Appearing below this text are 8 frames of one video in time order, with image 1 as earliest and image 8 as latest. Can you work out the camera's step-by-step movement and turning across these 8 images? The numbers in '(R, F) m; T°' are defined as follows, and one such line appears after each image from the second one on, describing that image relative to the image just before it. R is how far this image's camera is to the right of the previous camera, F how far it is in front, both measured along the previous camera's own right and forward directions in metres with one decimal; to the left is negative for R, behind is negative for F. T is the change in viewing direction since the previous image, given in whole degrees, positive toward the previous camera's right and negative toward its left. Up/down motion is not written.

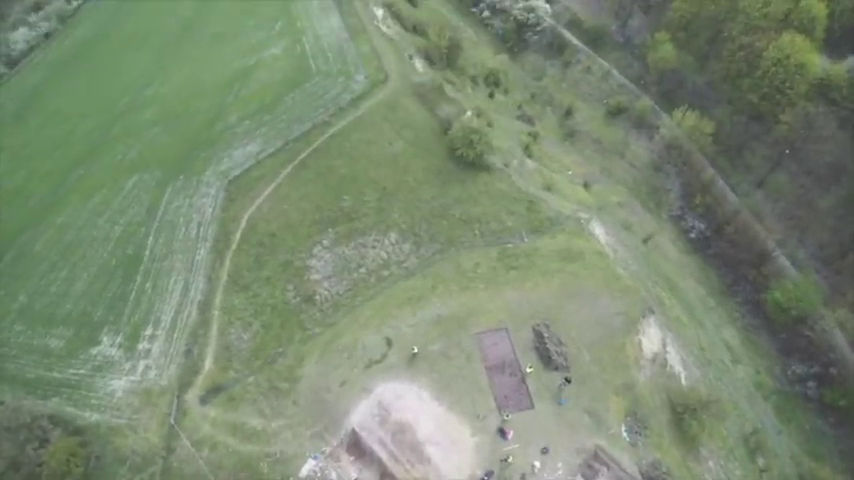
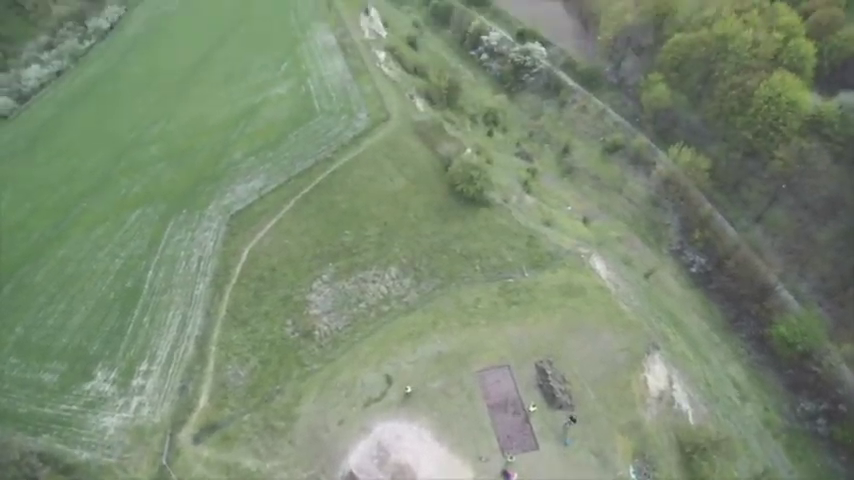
(+0.9, -1.7) m; -1°
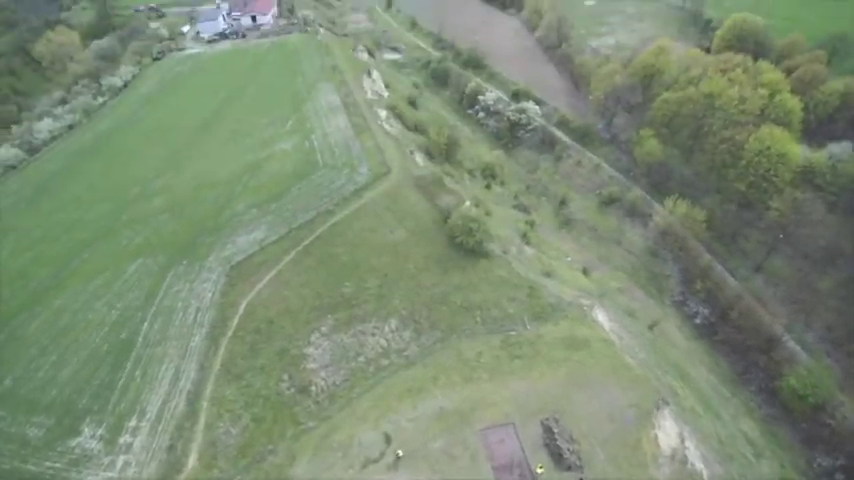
(0.0, +0.4) m; 0°
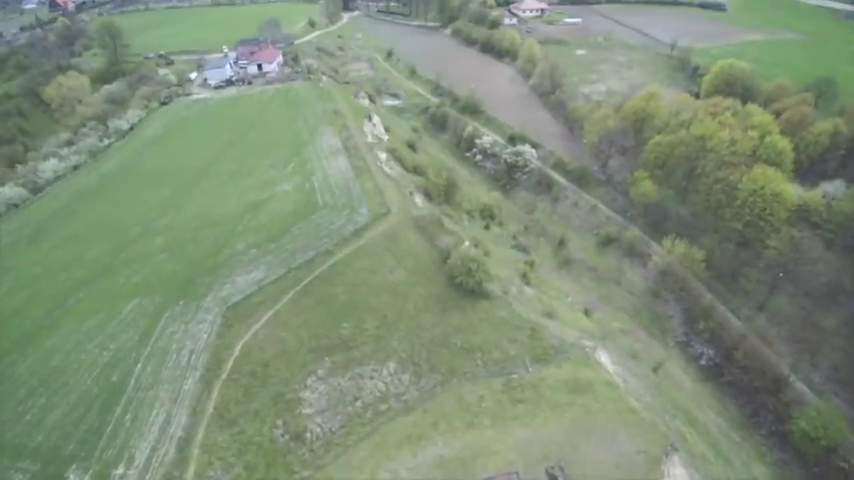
(0.0, +0.4) m; 0°
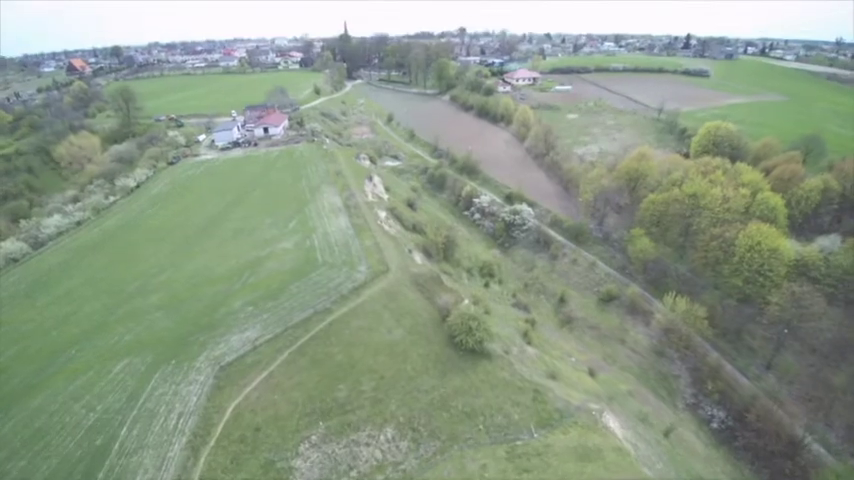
(0.0, +0.7) m; 0°
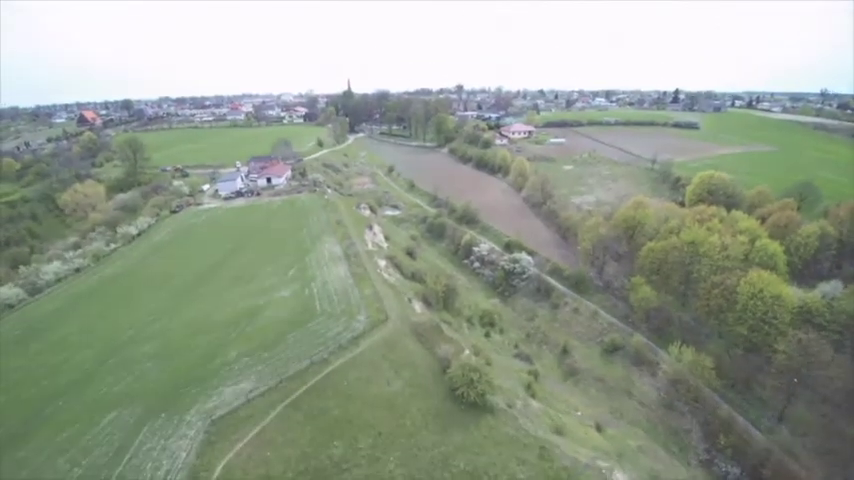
(0.0, +0.8) m; 0°
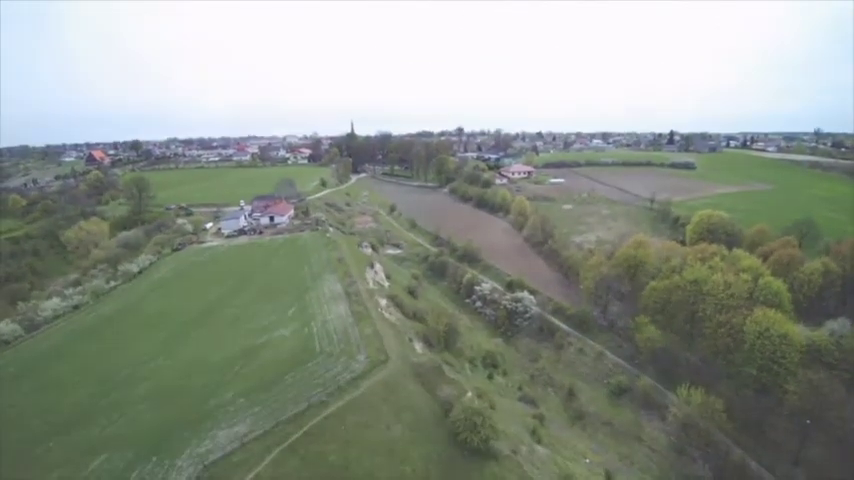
(+0.1, +0.9) m; 0°
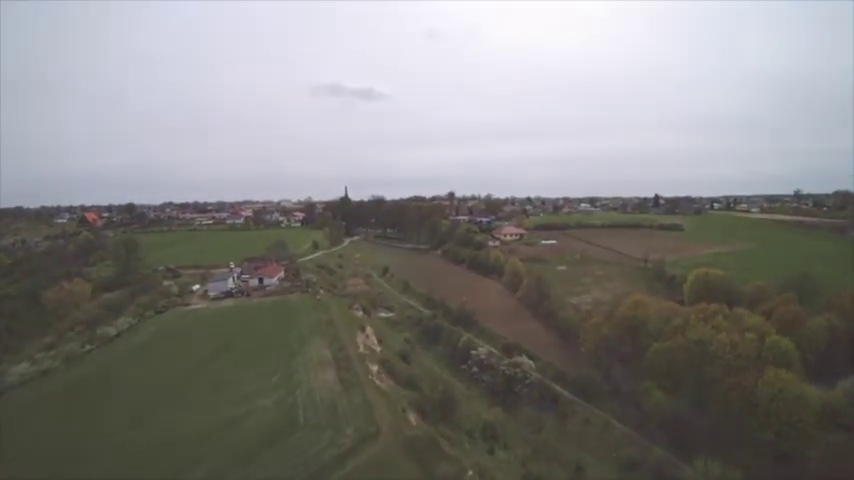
(-0.1, +4.2) m; +1°
